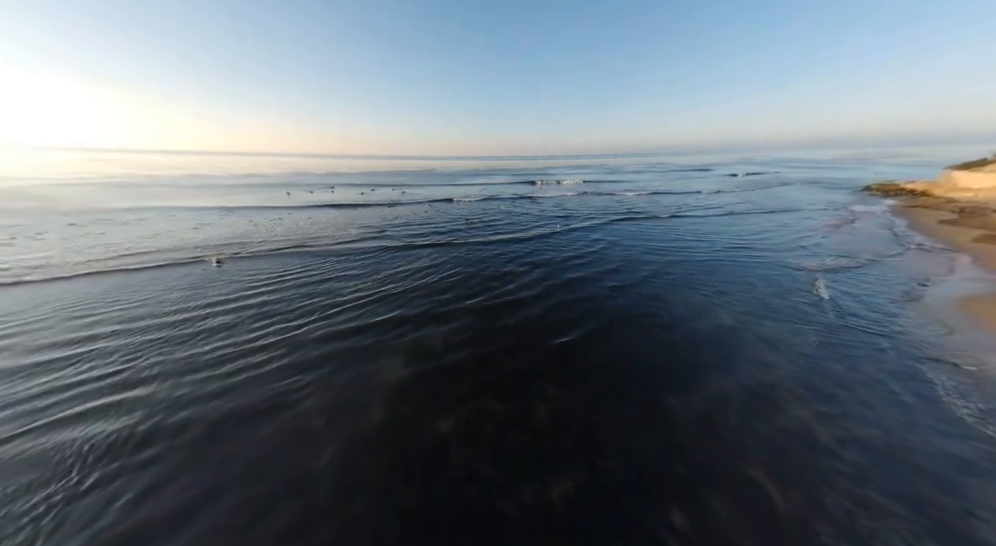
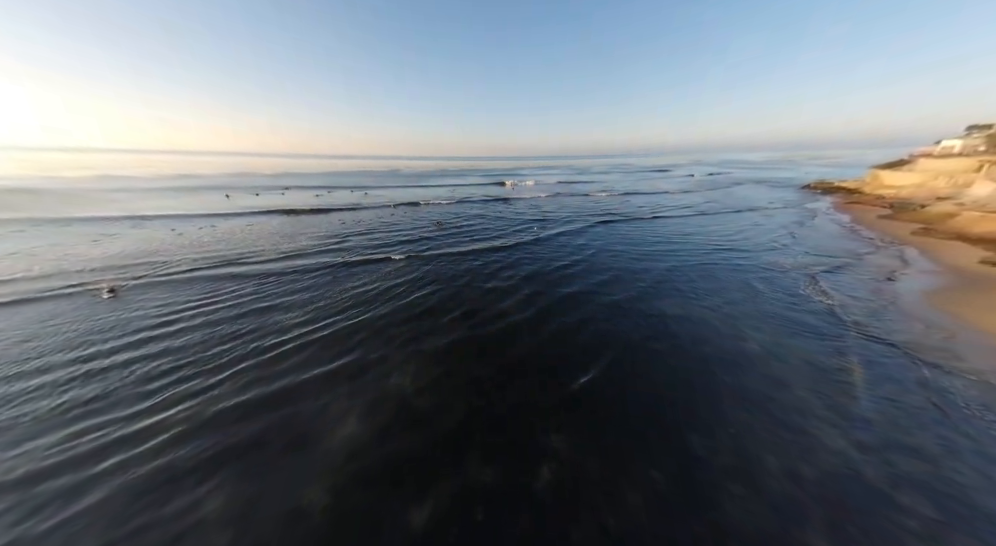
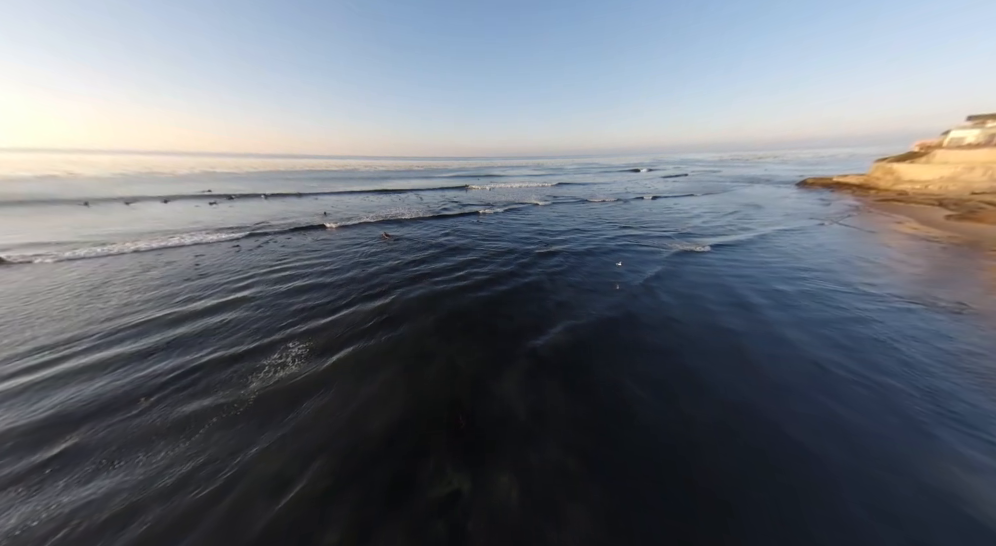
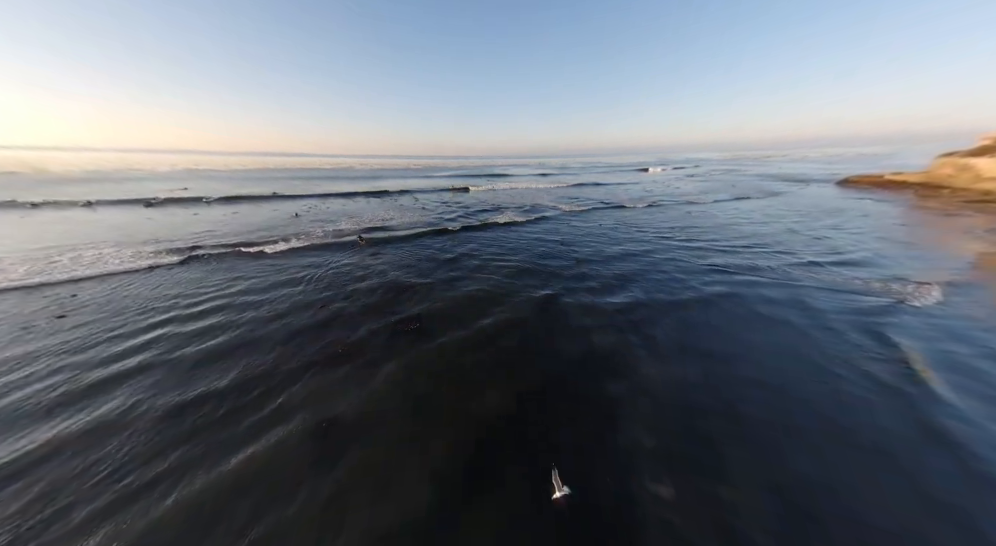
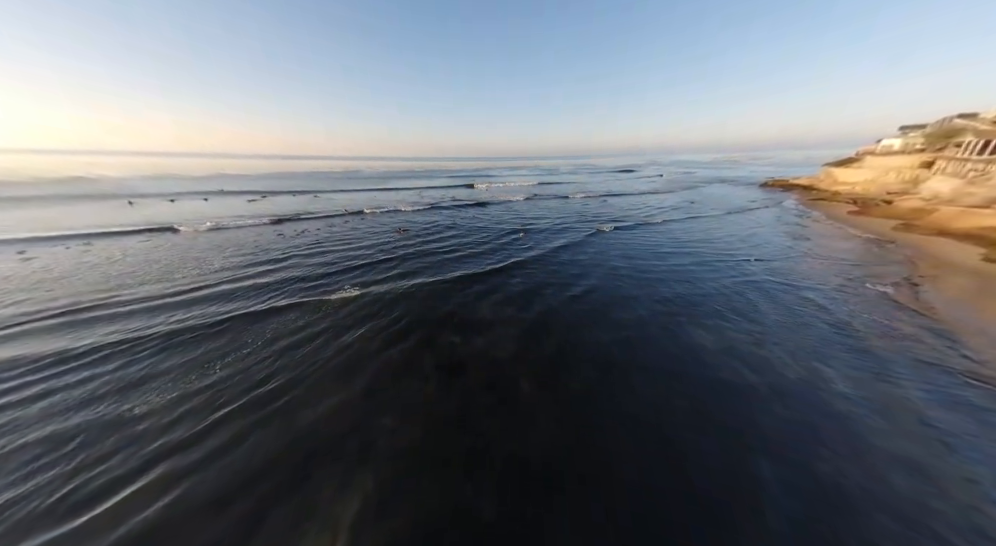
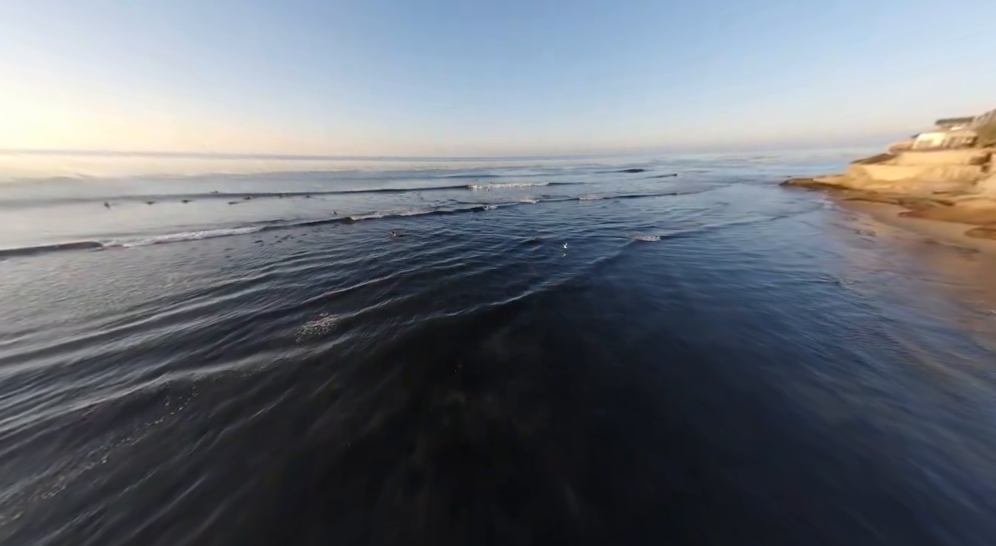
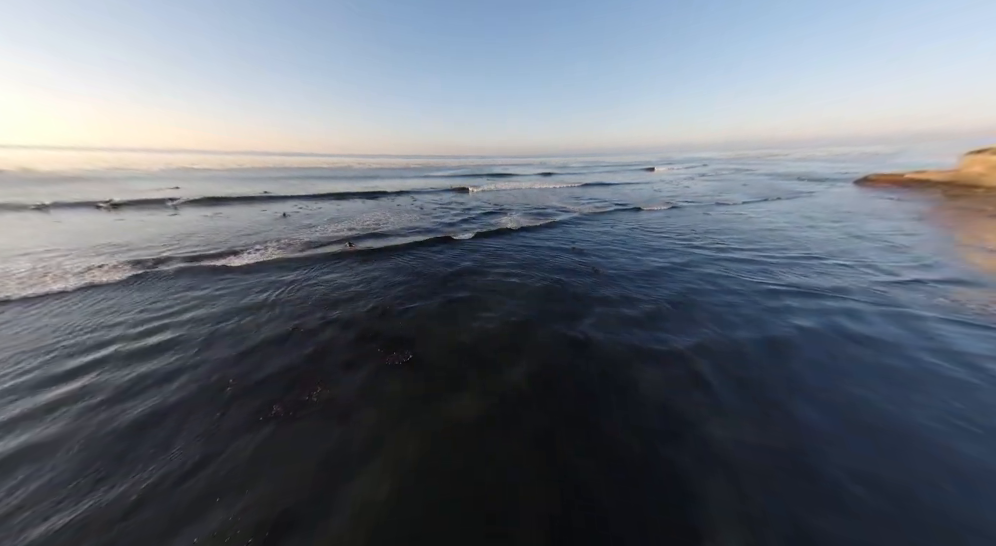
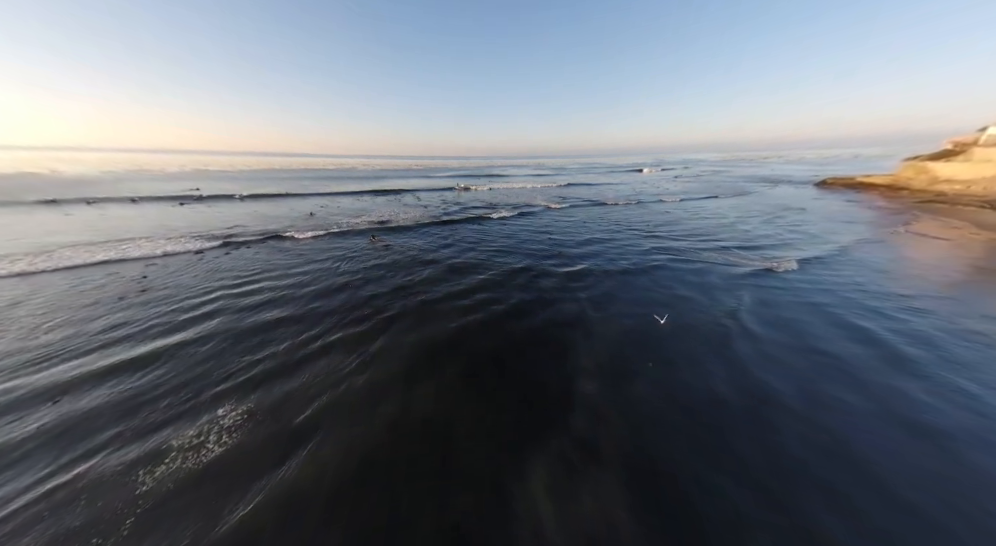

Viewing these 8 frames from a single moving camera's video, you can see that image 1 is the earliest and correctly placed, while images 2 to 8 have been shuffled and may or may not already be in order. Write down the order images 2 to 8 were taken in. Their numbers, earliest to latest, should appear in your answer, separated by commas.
2, 5, 6, 3, 8, 4, 7
